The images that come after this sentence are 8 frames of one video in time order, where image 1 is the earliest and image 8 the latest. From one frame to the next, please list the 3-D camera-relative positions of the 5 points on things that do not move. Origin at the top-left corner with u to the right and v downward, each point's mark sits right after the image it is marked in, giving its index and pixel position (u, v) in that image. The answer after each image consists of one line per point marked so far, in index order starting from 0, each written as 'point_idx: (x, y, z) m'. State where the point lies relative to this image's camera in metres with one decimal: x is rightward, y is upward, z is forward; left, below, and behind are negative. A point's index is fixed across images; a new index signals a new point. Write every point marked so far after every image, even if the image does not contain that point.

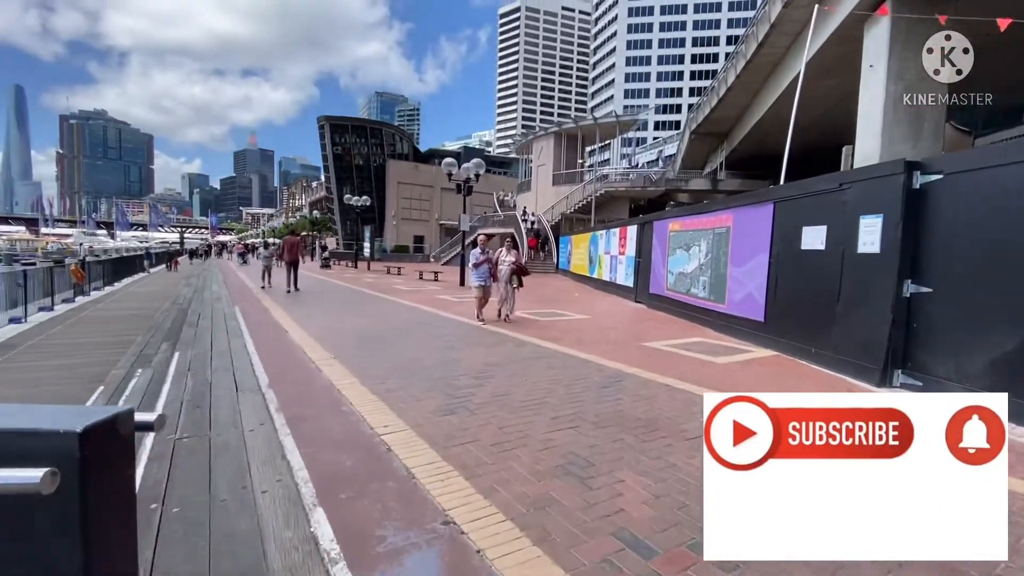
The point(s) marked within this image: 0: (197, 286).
0: (-12.5, 0.0, +19.2) m
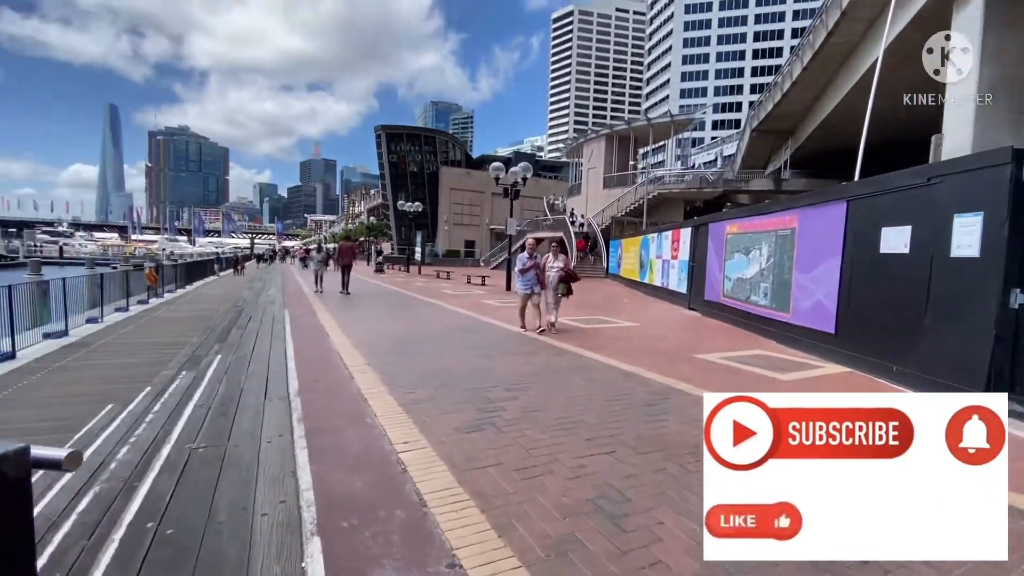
0: (-10.6, -0.1, +20.1) m
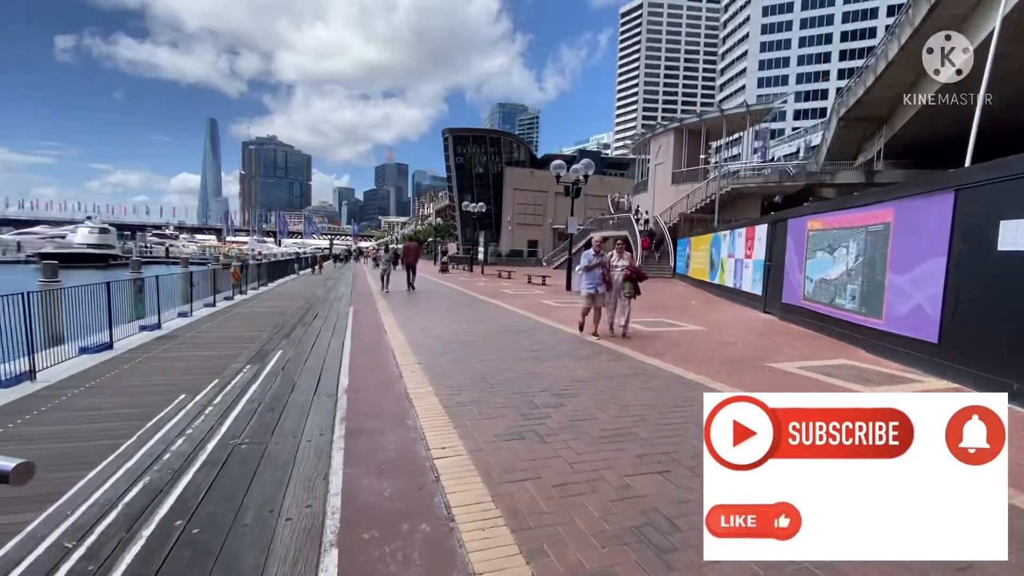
0: (-8.0, 0.0, +21.1) m
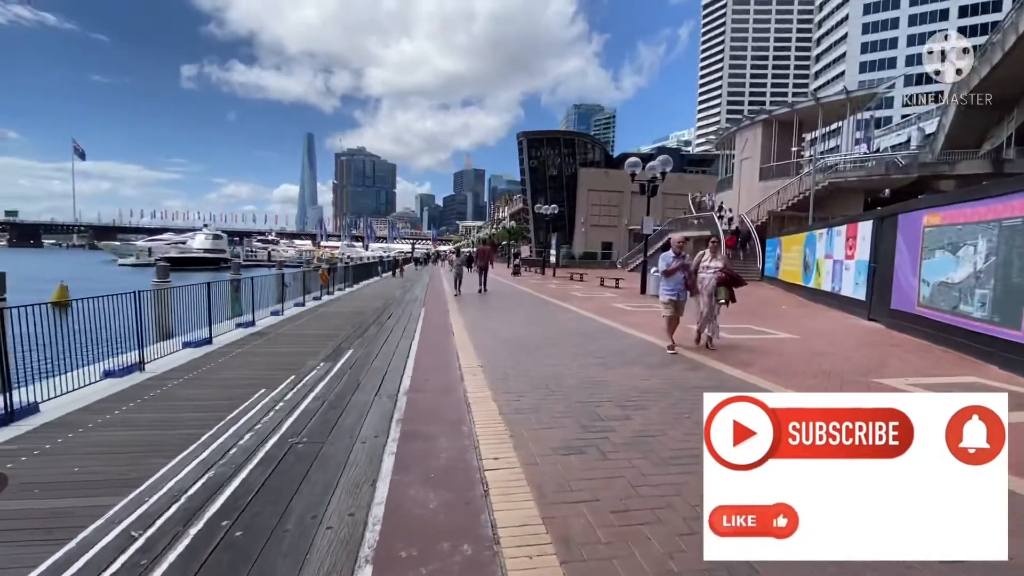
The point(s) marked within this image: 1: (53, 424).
0: (-4.9, -0.1, +21.8) m
1: (-5.7, -1.7, +6.0) m
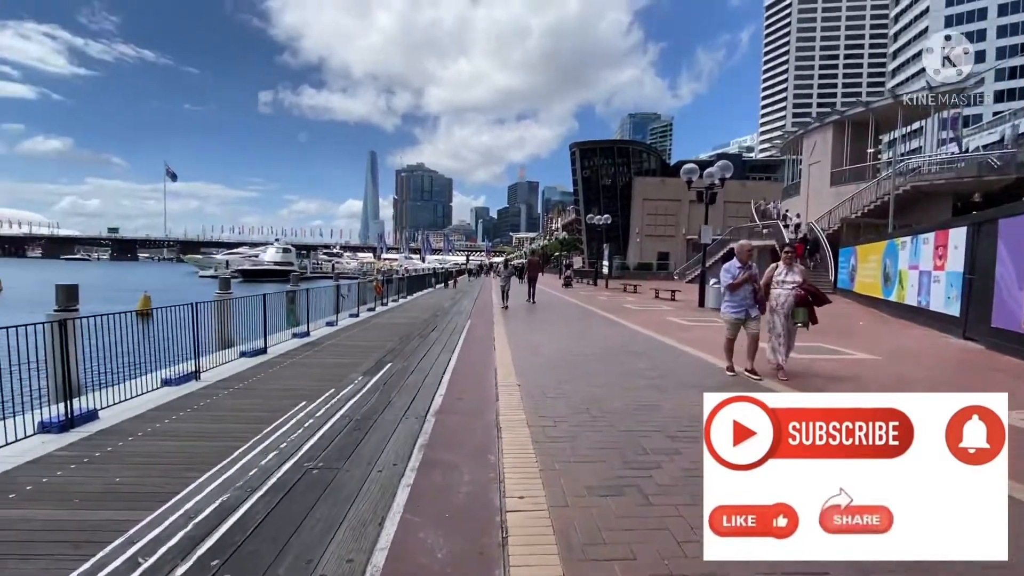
0: (-2.6, -0.6, +21.9) m
1: (-5.2, -1.8, +6.2) m
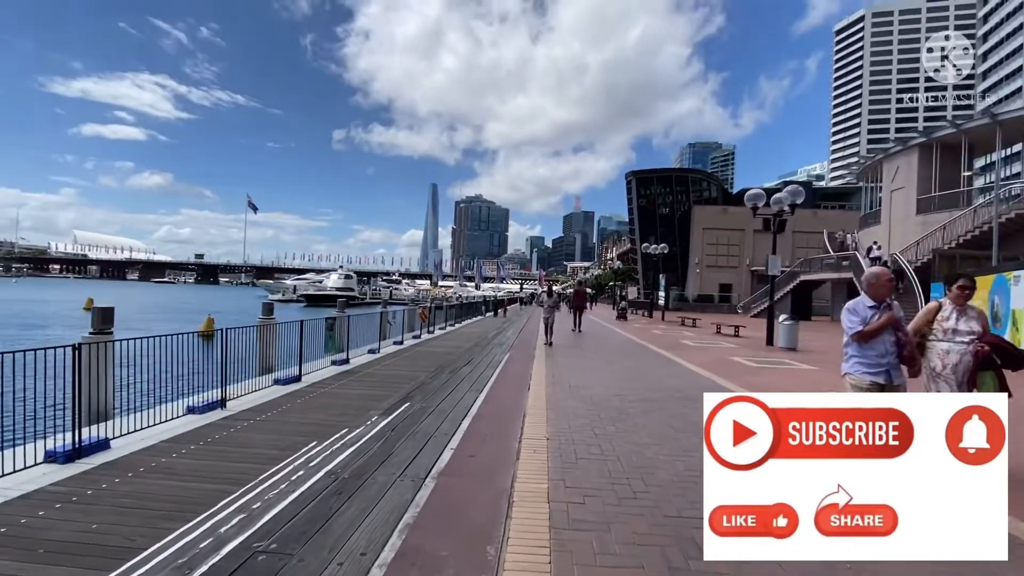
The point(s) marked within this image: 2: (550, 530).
0: (-0.5, -1.9, +21.2) m
1: (-4.9, -2.1, +5.8) m
2: (+0.3, -1.5, +3.1) m
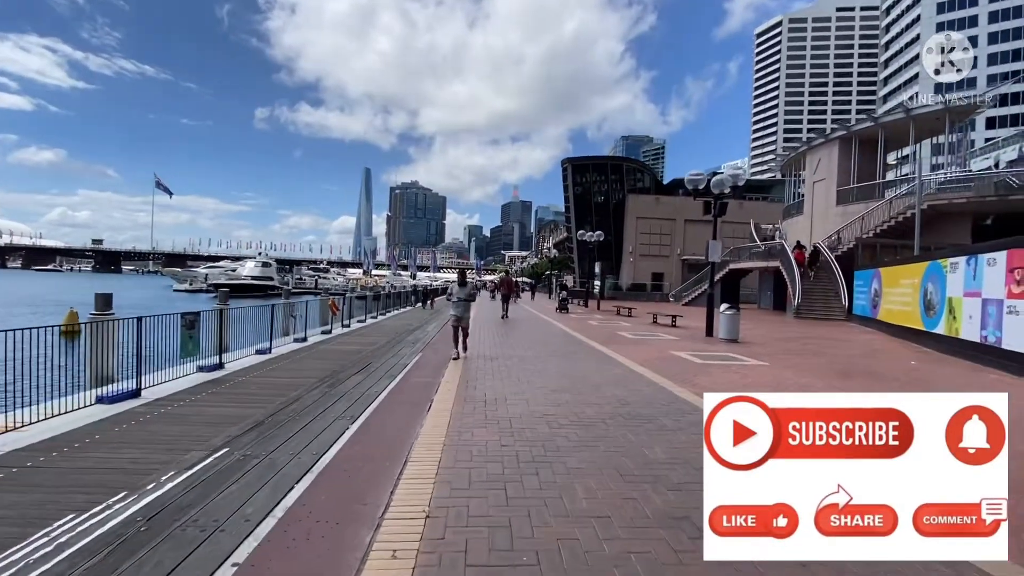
0: (-3.5, -1.4, +19.0) m
1: (-5.8, -2.0, +3.3) m
2: (-0.4, -1.4, +1.2) m
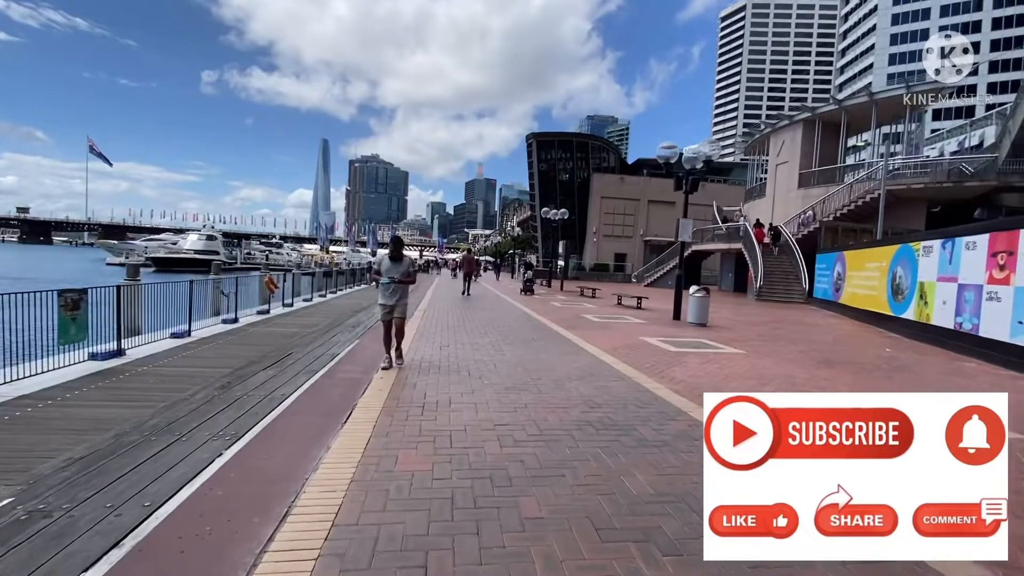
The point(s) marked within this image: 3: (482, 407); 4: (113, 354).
0: (-5.0, -0.6, +17.6) m
1: (-6.2, -1.8, +1.7) m
2: (-0.6, -1.4, 0.0) m
3: (-0.4, -1.2, +4.8) m
4: (-7.6, -1.2, +9.2) m
